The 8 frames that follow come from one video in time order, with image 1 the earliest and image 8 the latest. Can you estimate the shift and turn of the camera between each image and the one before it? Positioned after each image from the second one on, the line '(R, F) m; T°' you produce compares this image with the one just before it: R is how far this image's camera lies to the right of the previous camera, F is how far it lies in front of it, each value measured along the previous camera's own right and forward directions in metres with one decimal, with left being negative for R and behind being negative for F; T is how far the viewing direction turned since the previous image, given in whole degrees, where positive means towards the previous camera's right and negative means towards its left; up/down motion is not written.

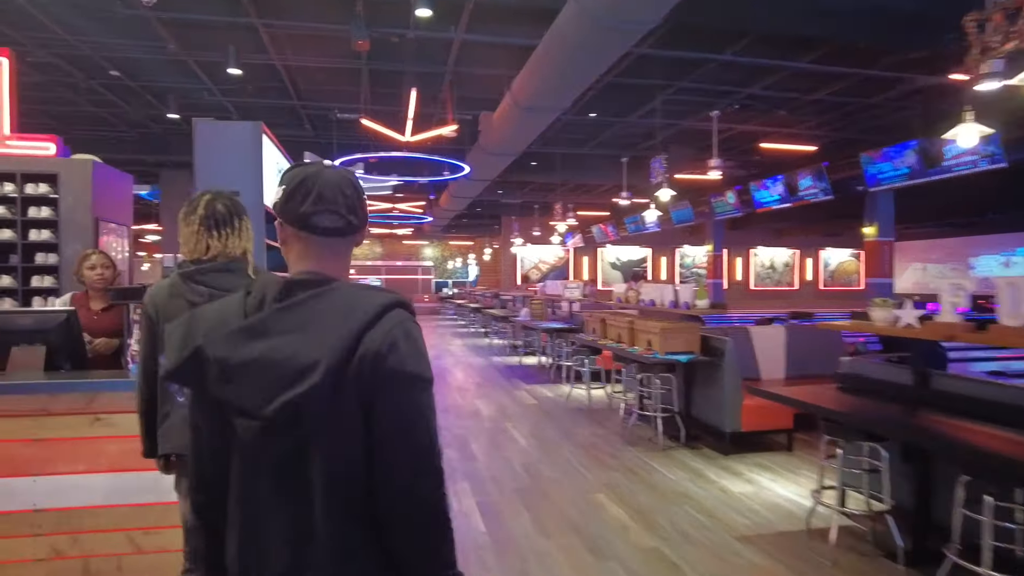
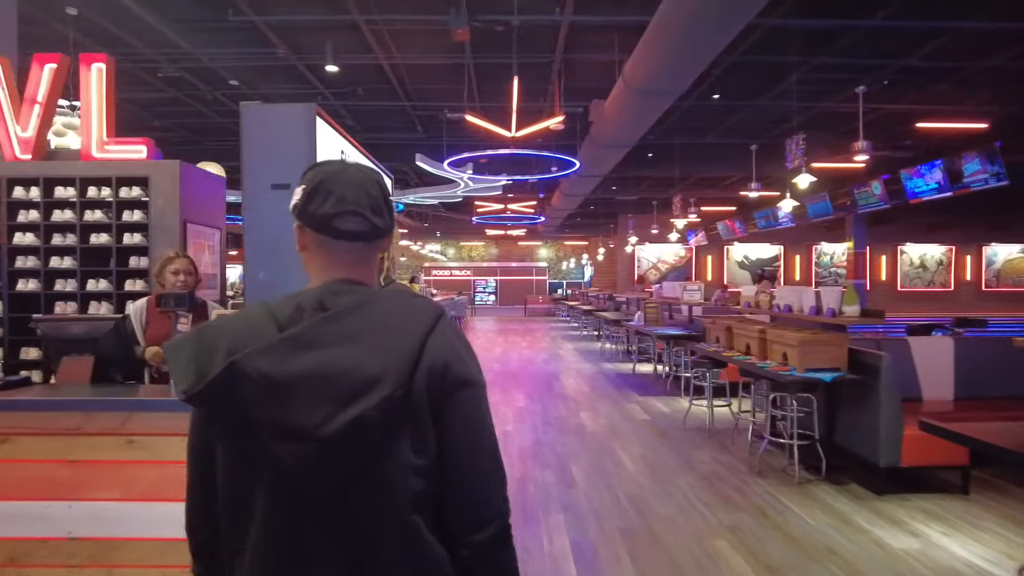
(+0.1, +0.5) m; -10°
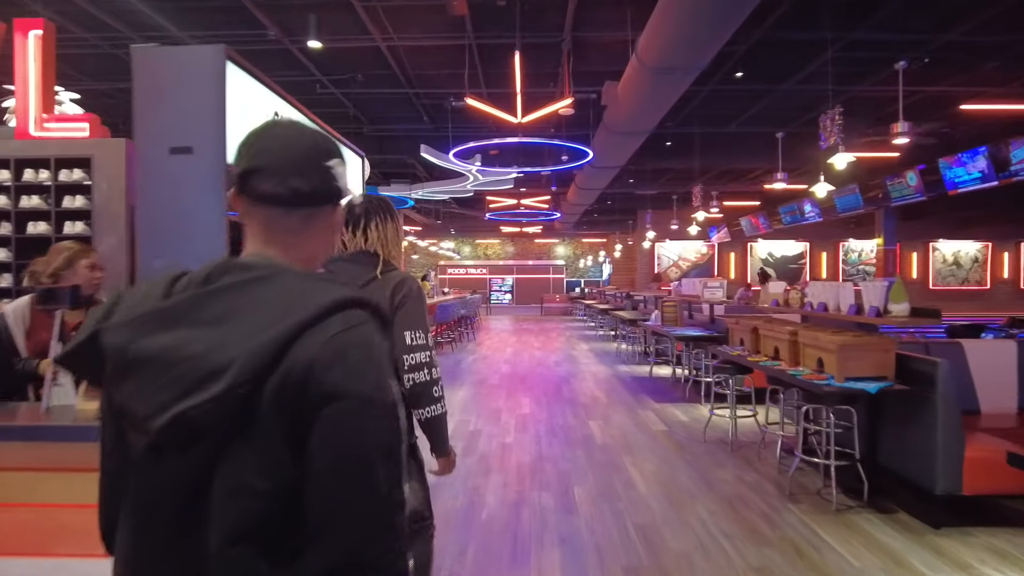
(+0.2, +0.5) m; -2°
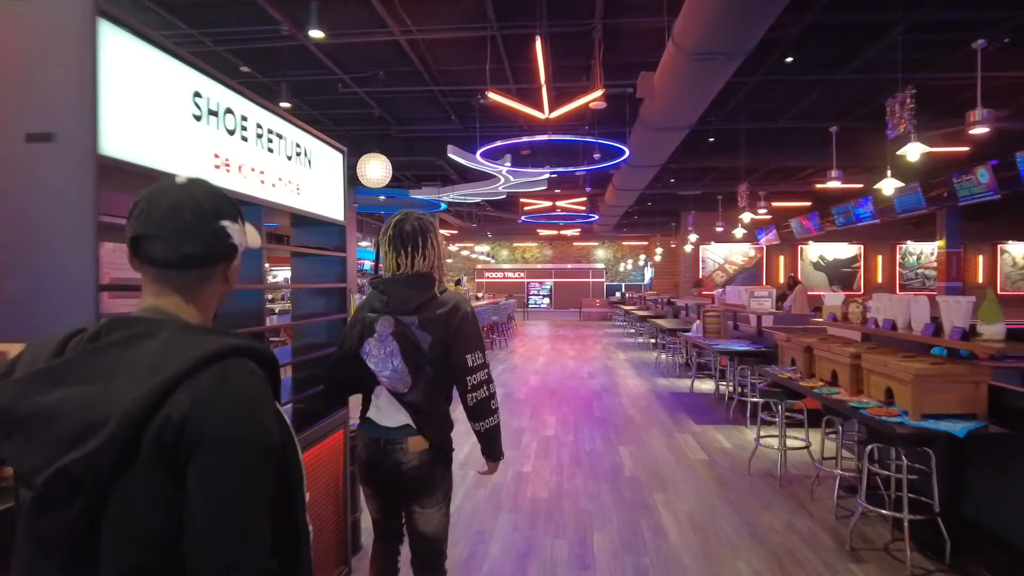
(+0.2, +0.5) m; -4°
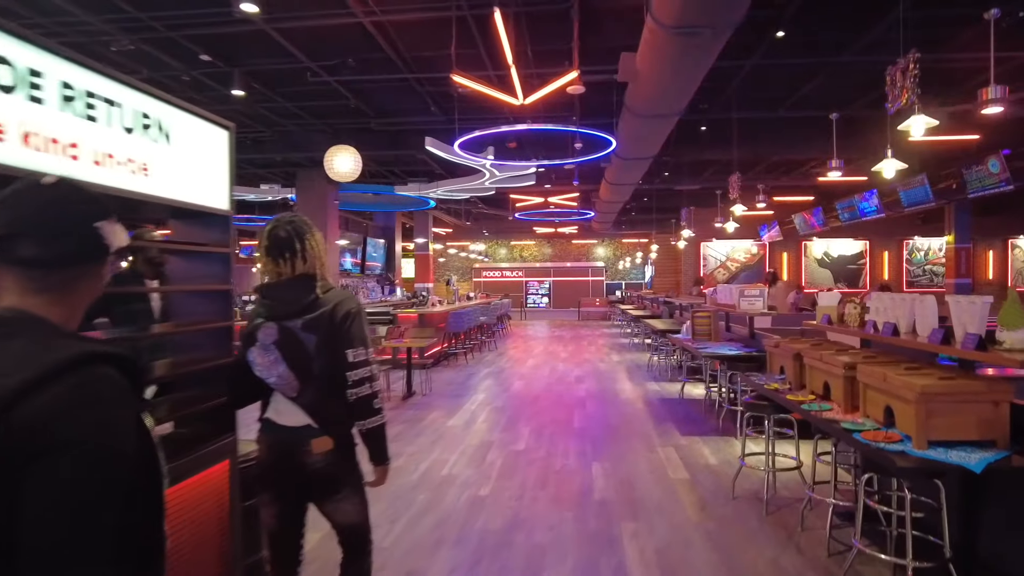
(+0.3, +0.5) m; -1°
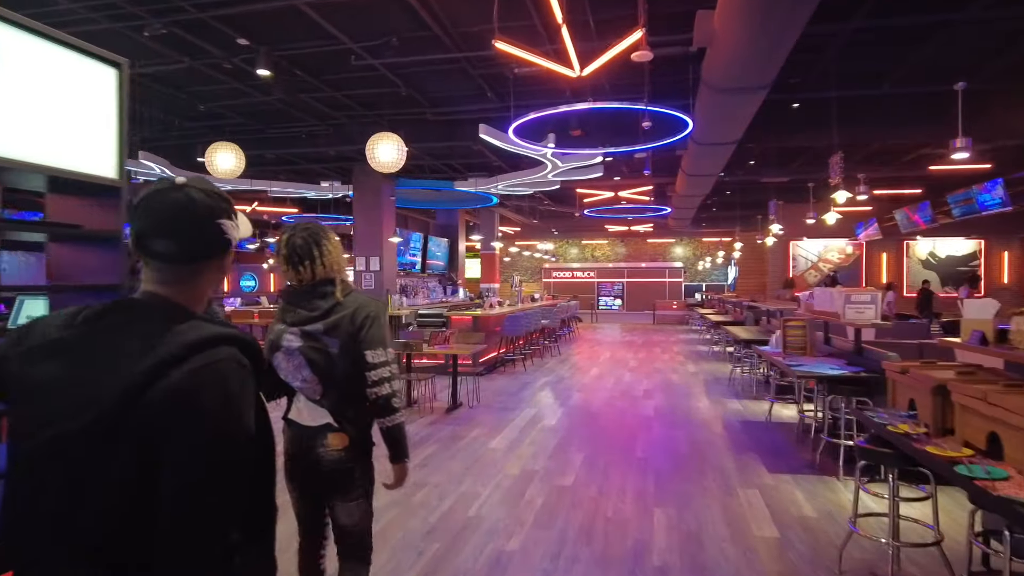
(+0.2, +0.8) m; -7°
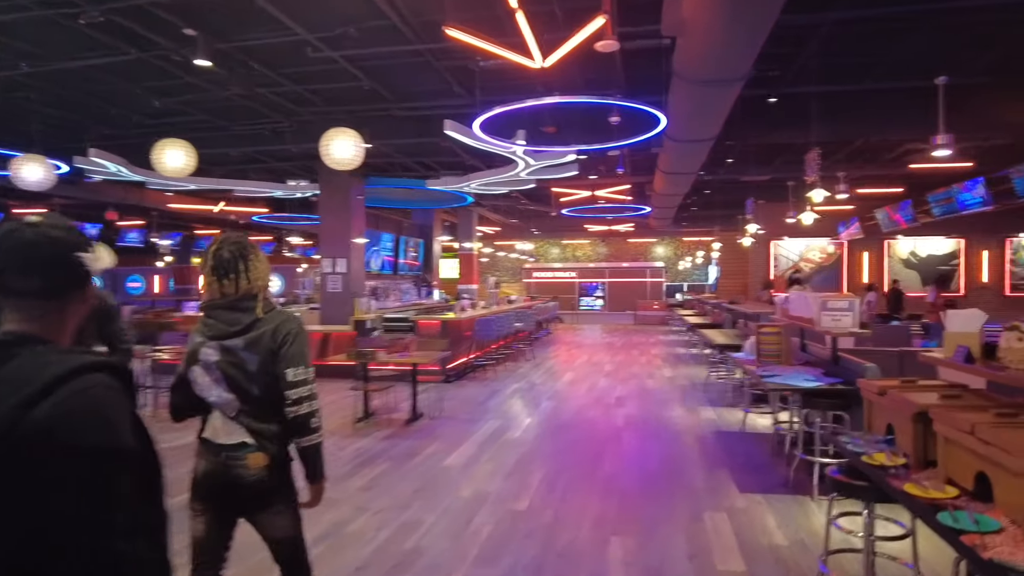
(+0.2, +0.3) m; +1°
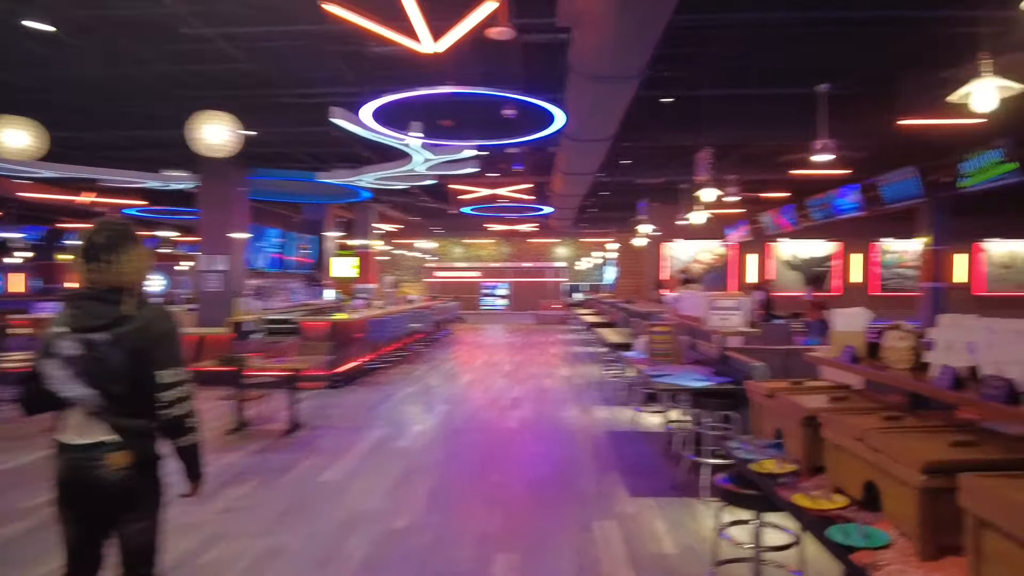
(+0.1, +0.3) m; +8°
